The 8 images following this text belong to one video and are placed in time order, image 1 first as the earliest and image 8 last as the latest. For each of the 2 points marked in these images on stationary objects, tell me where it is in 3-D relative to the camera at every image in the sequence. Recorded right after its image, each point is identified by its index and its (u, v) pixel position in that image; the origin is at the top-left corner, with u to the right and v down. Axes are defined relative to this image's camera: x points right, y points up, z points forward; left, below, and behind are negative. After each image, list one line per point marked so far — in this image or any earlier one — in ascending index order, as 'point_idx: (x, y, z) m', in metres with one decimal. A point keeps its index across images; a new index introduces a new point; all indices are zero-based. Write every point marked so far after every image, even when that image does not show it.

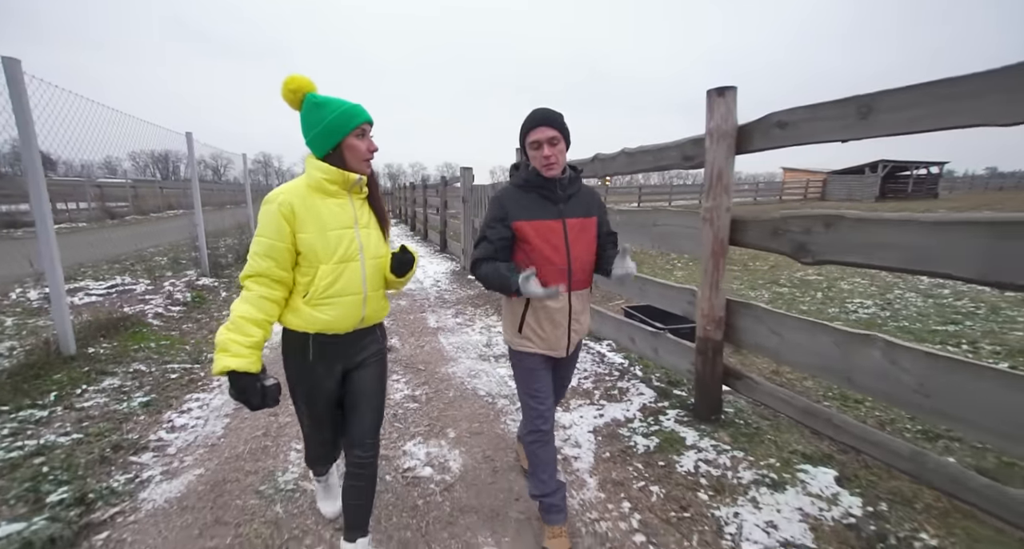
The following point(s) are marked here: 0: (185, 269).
0: (-5.6, +0.1, +7.1) m
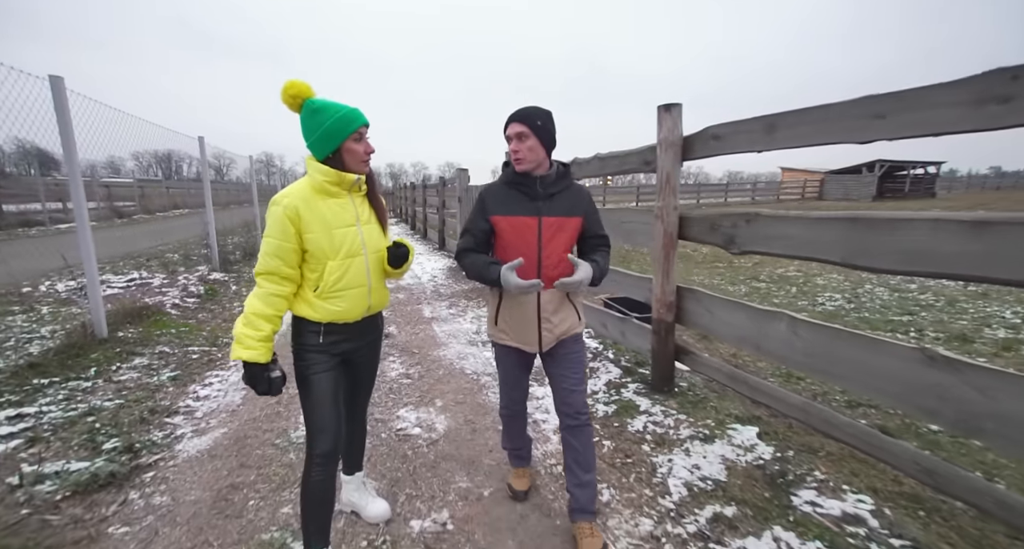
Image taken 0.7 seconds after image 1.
0: (-5.7, +0.2, +7.5) m
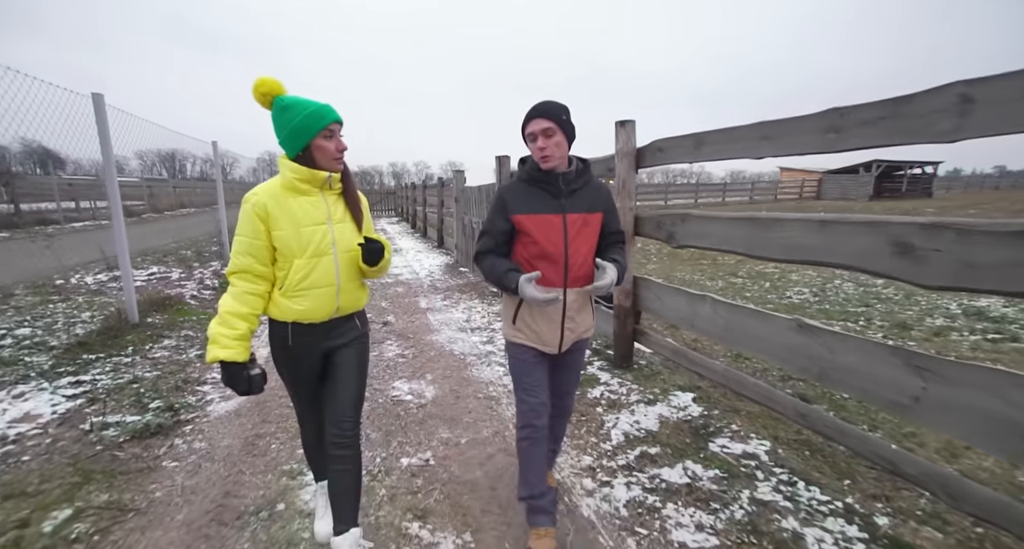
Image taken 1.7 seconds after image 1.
0: (-5.9, +0.3, +8.0) m
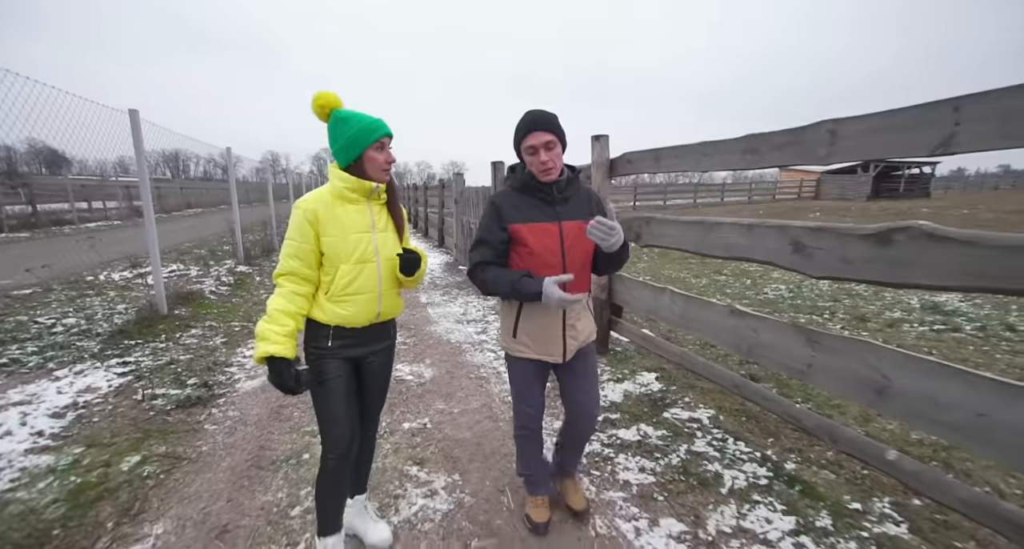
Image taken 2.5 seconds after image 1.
0: (-5.9, +0.3, +8.5) m
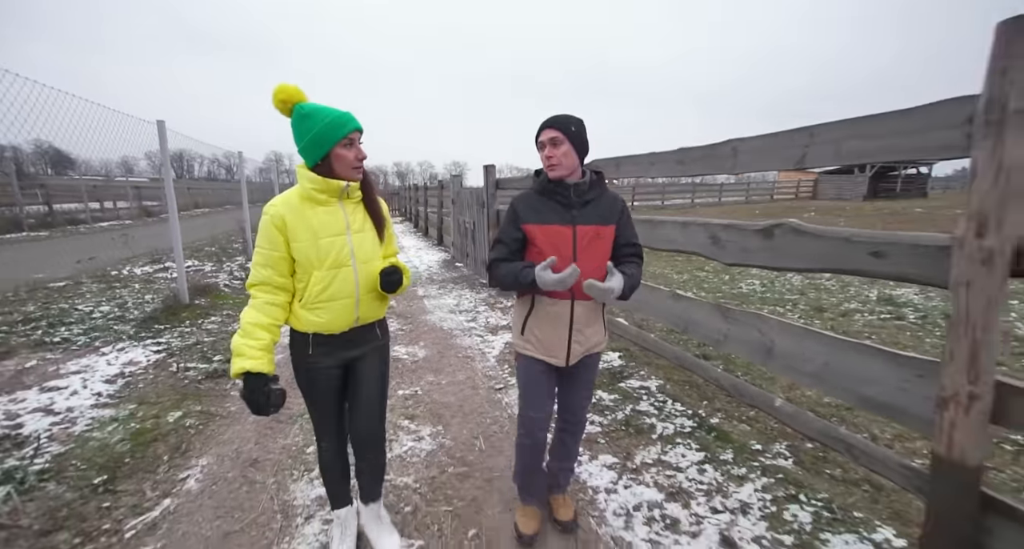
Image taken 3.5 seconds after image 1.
0: (-6.1, +0.4, +9.0) m
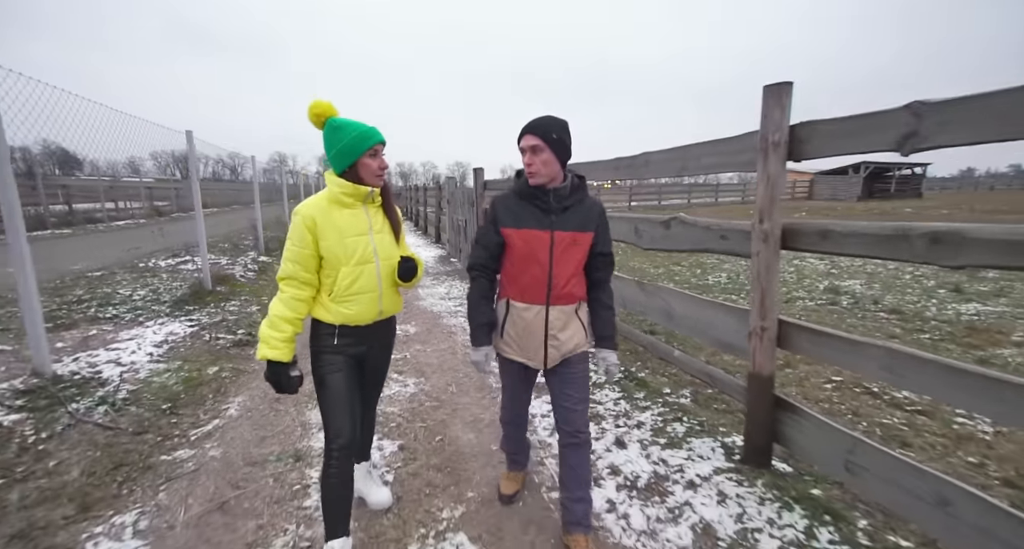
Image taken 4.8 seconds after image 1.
0: (-6.3, +0.6, +9.8) m
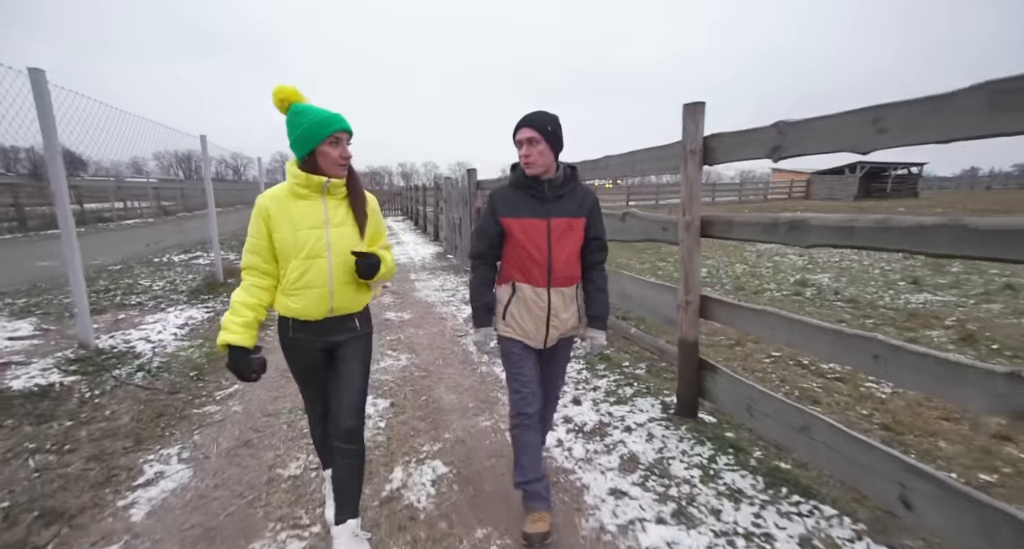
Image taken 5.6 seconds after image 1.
0: (-6.5, +0.7, +10.3) m
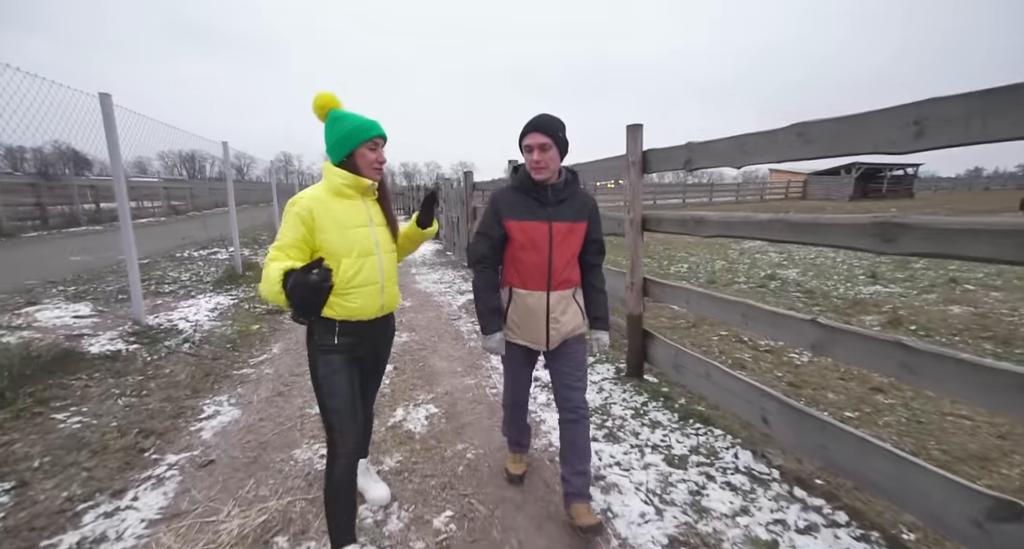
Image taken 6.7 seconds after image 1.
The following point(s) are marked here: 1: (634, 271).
0: (-6.6, +0.8, +10.9) m
1: (+1.0, 0.0, +3.2) m
